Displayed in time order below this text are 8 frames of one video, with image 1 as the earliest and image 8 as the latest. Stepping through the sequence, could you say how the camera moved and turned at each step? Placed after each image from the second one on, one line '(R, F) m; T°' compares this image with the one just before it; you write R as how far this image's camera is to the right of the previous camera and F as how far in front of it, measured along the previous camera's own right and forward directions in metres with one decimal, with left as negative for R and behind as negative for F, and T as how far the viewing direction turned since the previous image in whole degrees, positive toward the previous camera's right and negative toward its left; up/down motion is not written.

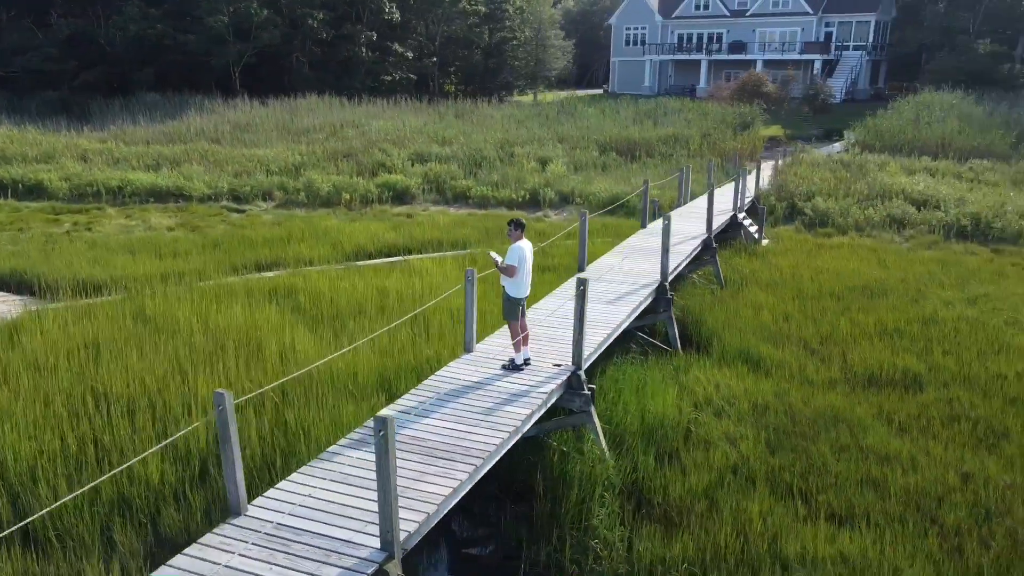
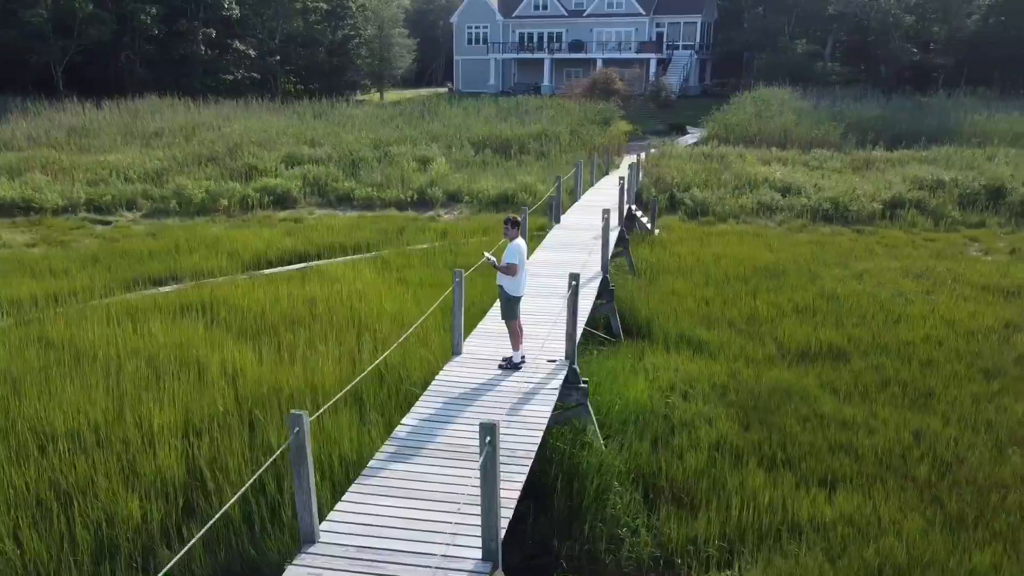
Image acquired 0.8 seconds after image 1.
(-1.2, +0.2) m; +12°
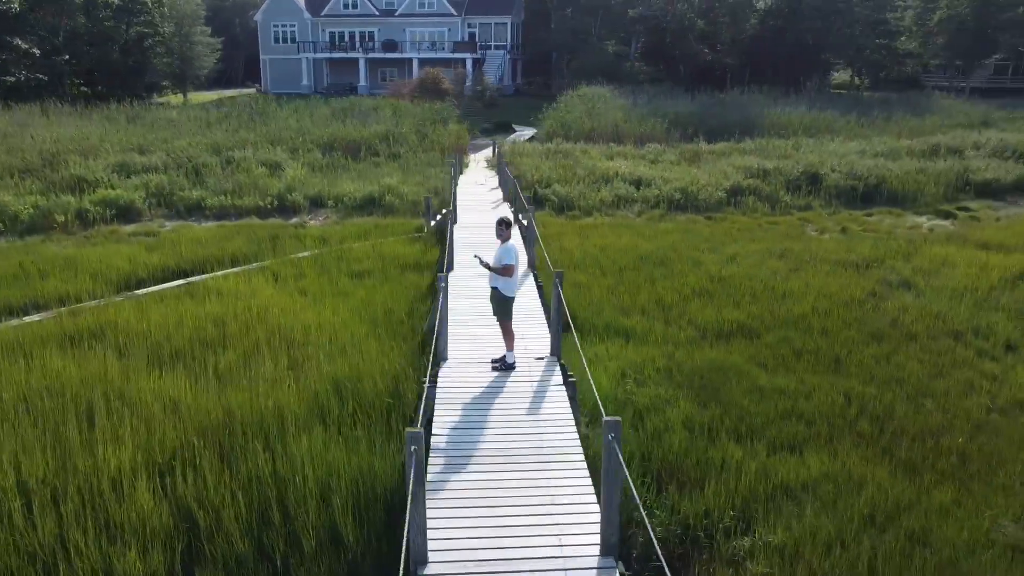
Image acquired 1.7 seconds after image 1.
(-1.4, +0.2) m; +14°
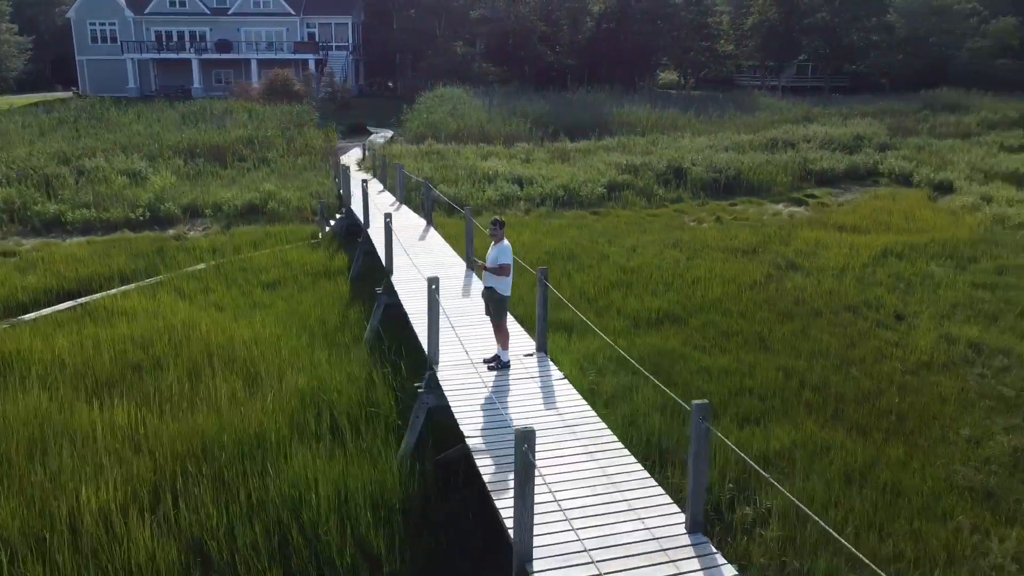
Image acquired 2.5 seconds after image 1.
(-1.2, +0.1) m; +12°
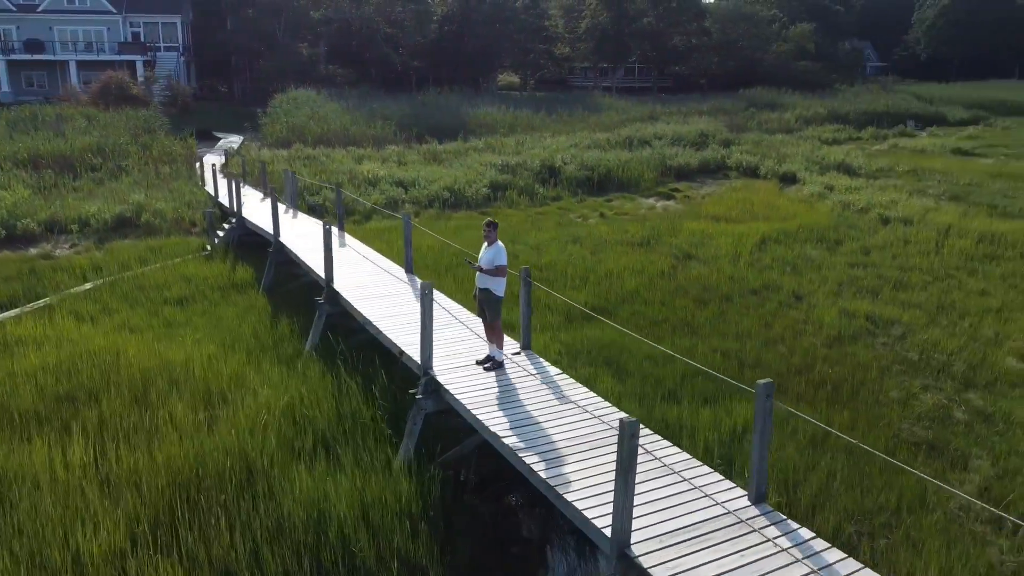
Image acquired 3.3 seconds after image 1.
(-1.2, 0.0) m; +12°
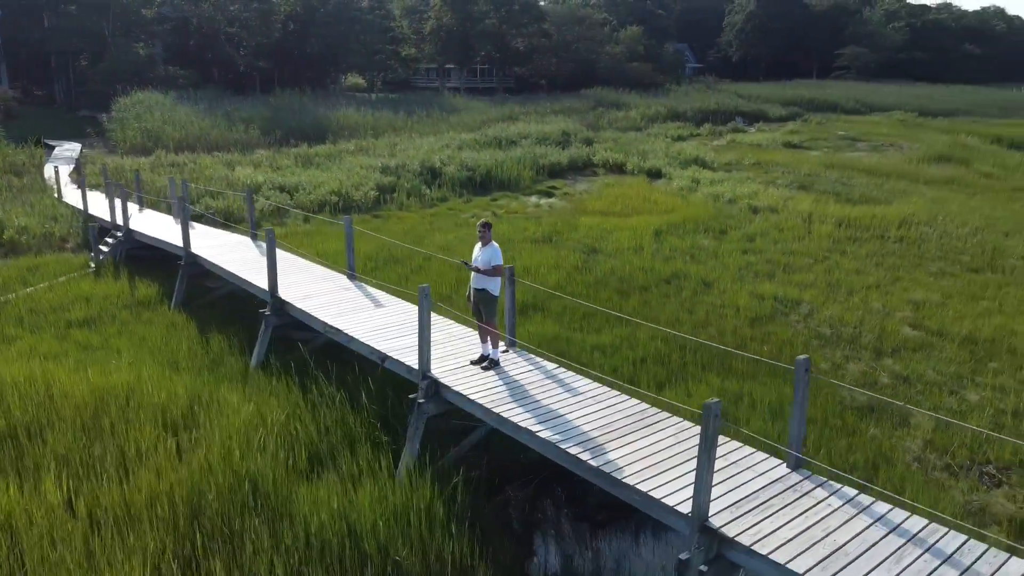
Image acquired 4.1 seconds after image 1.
(-1.2, 0.0) m; +11°
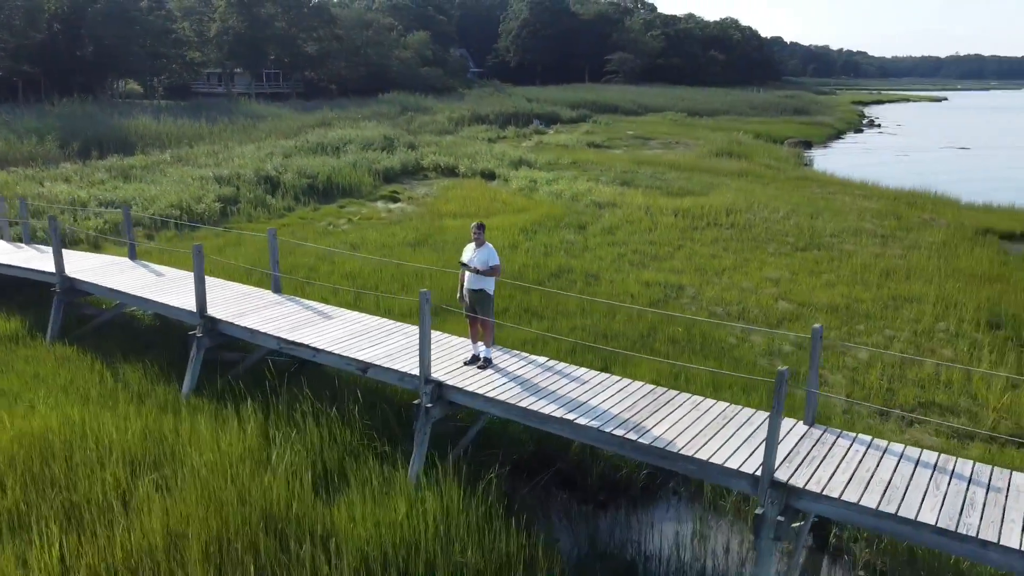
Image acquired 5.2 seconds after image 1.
(-1.6, +0.1) m; +15°
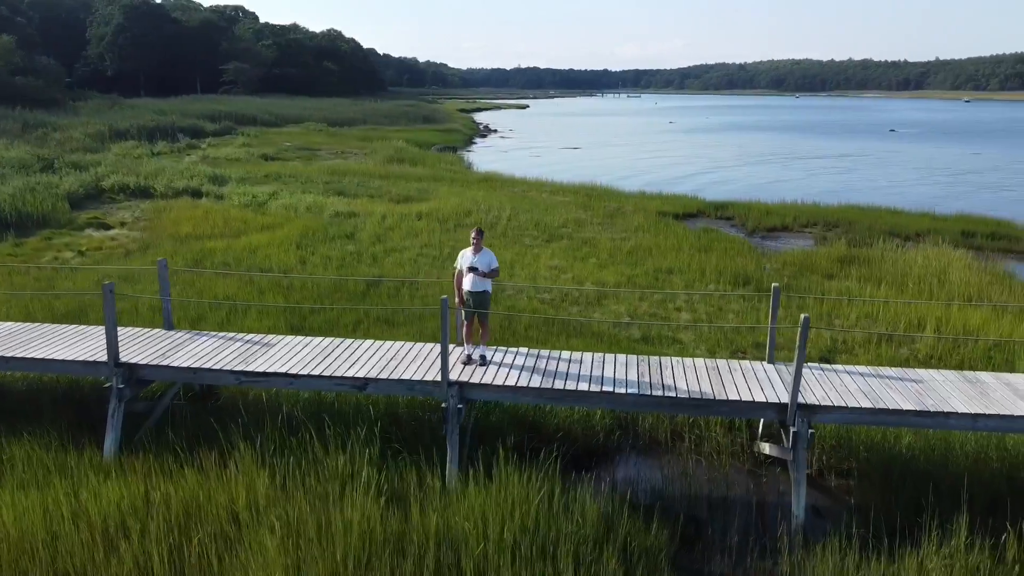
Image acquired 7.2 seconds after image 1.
(-2.9, +0.2) m; +26°
